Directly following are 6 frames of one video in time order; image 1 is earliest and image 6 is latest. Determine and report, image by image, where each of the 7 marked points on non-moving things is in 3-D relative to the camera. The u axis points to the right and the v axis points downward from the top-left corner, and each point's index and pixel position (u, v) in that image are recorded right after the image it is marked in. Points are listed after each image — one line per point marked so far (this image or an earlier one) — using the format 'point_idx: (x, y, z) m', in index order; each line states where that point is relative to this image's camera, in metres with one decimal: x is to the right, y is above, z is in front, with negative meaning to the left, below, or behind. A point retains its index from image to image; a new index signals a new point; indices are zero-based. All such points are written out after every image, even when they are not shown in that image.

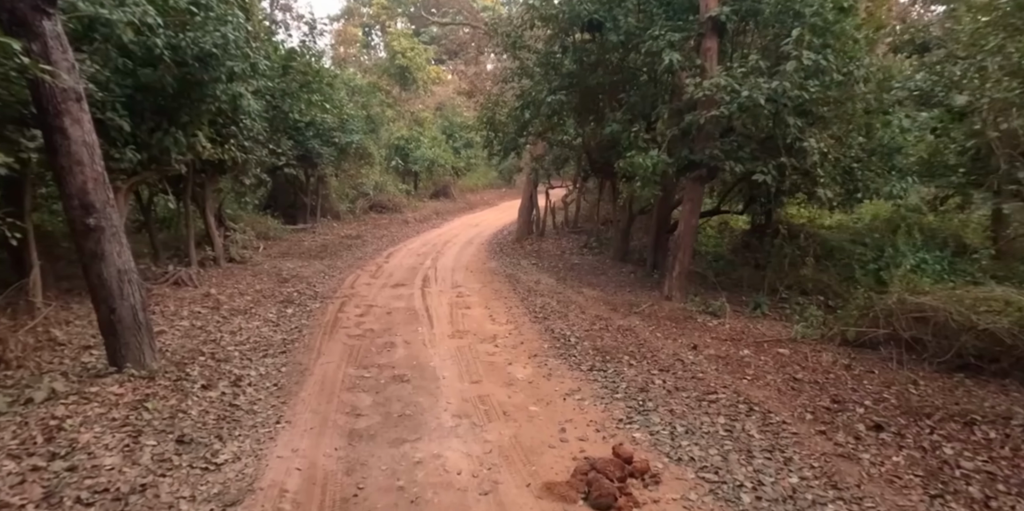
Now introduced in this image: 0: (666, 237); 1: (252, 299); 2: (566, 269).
0: (+3.3, +0.4, +13.6) m
1: (-4.5, -0.8, +11.1) m
2: (+1.3, -0.3, +15.2) m
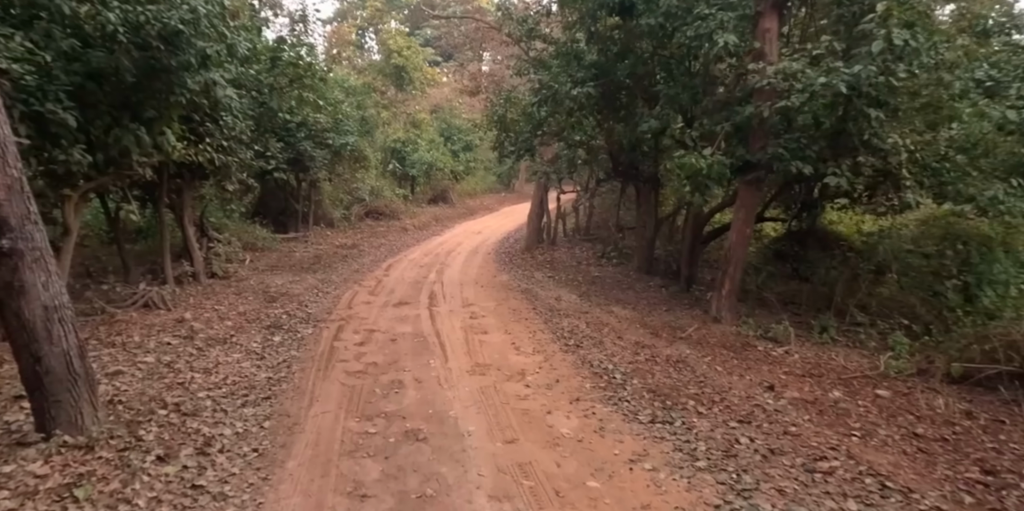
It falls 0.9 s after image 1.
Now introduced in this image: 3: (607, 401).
0: (+3.6, +0.2, +12.2) m
1: (-4.2, -1.0, +9.6) m
2: (+1.6, -0.6, +13.7) m
3: (+1.0, -1.5, +6.6) m
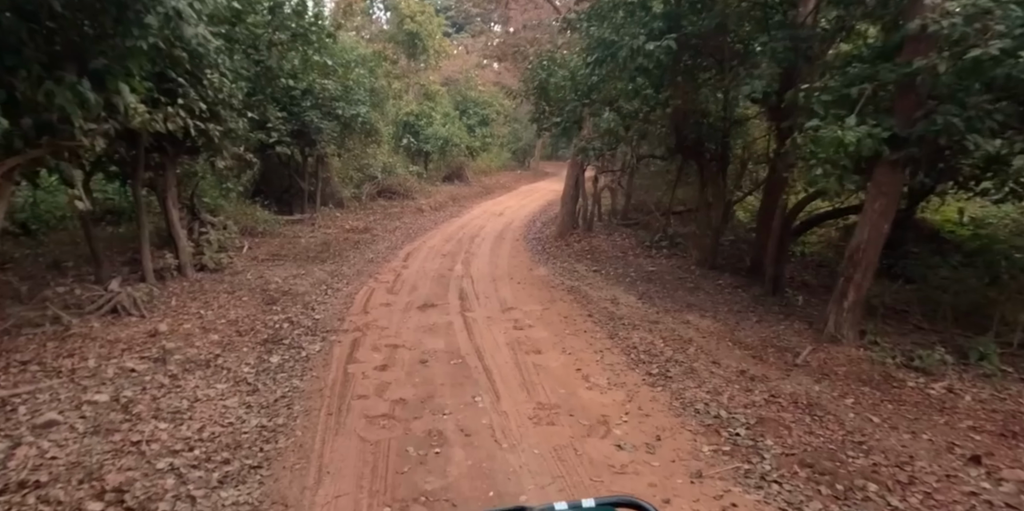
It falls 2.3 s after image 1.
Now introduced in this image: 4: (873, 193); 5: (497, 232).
0: (+4.4, +0.2, +10.0) m
1: (-3.5, -1.0, +7.6) m
2: (+2.4, -0.4, +11.6) m
3: (+1.7, -1.6, +4.6) m
4: (+4.0, +0.7, +7.1) m
5: (-0.4, +0.7, +18.7) m
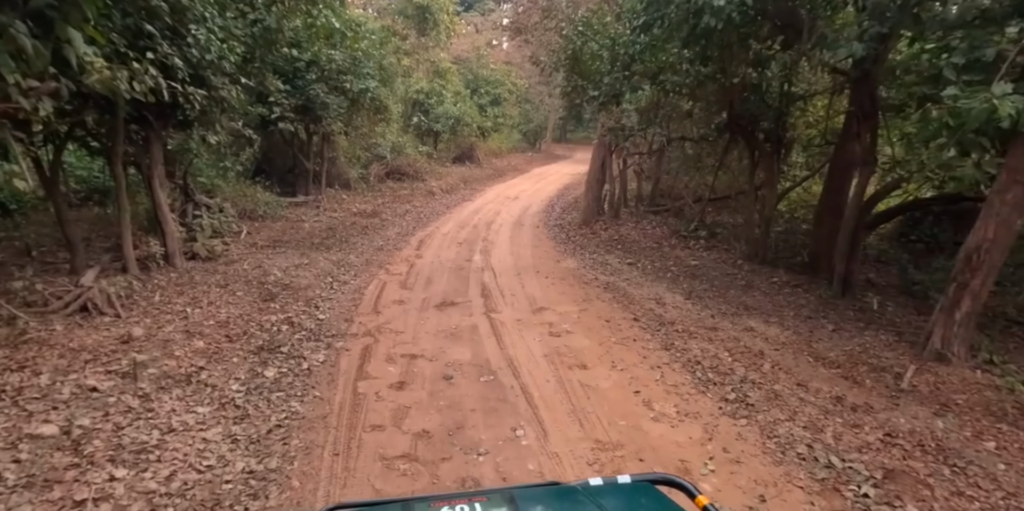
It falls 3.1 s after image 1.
0: (+4.8, +0.3, +8.7) m
1: (-3.1, -0.9, +6.4) m
2: (+2.8, -0.3, +10.3) m
3: (+2.0, -1.7, +3.4) m
4: (+4.4, +0.7, +5.8) m
5: (+0.1, +1.0, +17.4) m
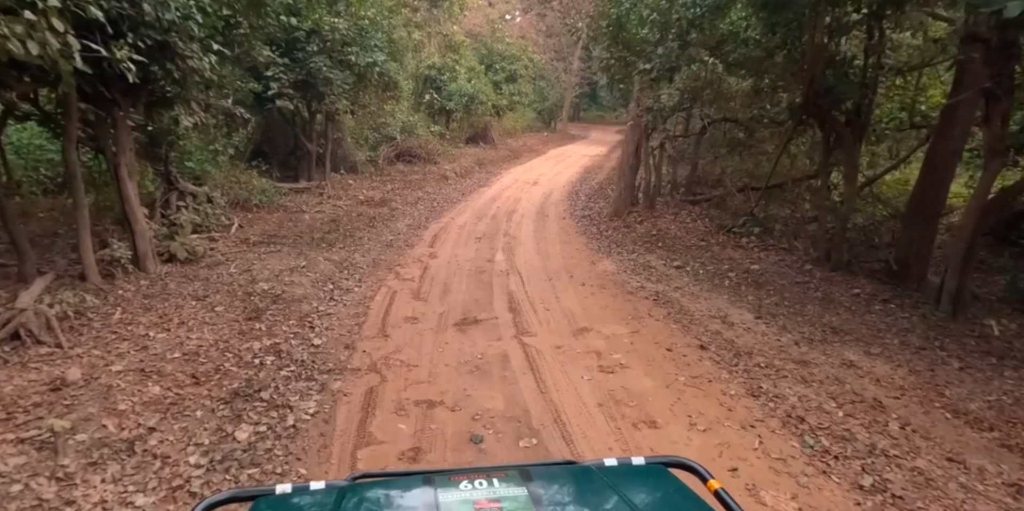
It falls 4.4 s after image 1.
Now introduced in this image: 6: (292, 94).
0: (+5.2, +0.2, +7.1) m
1: (-2.7, -1.1, +4.9) m
2: (+3.3, -0.4, +8.8) m
3: (+2.4, -2.0, +1.9) m
4: (+4.8, +0.4, +4.1) m
5: (+0.6, +1.2, +15.8) m
6: (-4.7, +3.5, +13.8) m
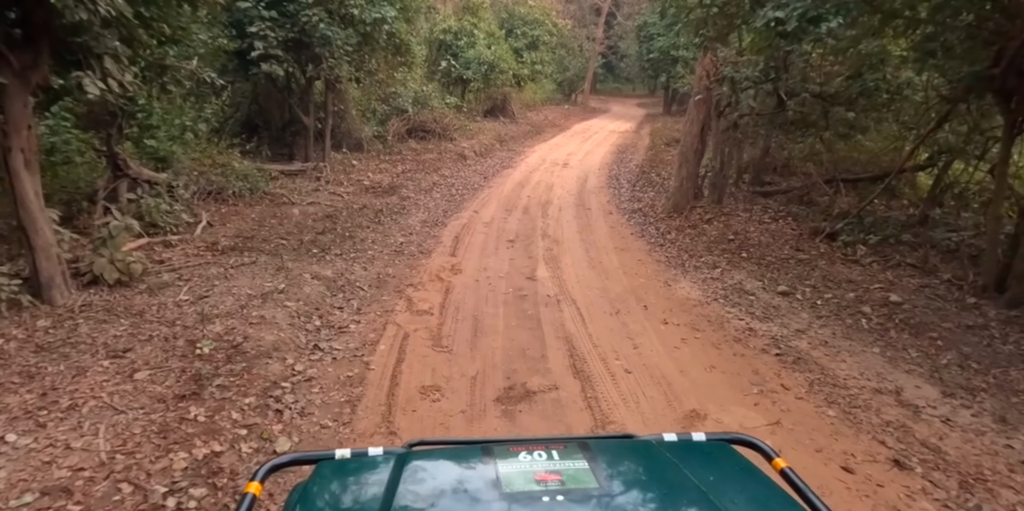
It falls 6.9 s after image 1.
0: (+5.8, -0.3, +4.6) m
1: (-2.2, -1.4, +2.5) m
2: (+3.8, -0.7, +6.3) m
3: (+2.8, -2.5, -0.6) m
4: (+5.3, -0.1, +1.6) m
5: (+1.3, +1.3, +13.3) m
6: (-4.0, +3.5, +11.3) m
